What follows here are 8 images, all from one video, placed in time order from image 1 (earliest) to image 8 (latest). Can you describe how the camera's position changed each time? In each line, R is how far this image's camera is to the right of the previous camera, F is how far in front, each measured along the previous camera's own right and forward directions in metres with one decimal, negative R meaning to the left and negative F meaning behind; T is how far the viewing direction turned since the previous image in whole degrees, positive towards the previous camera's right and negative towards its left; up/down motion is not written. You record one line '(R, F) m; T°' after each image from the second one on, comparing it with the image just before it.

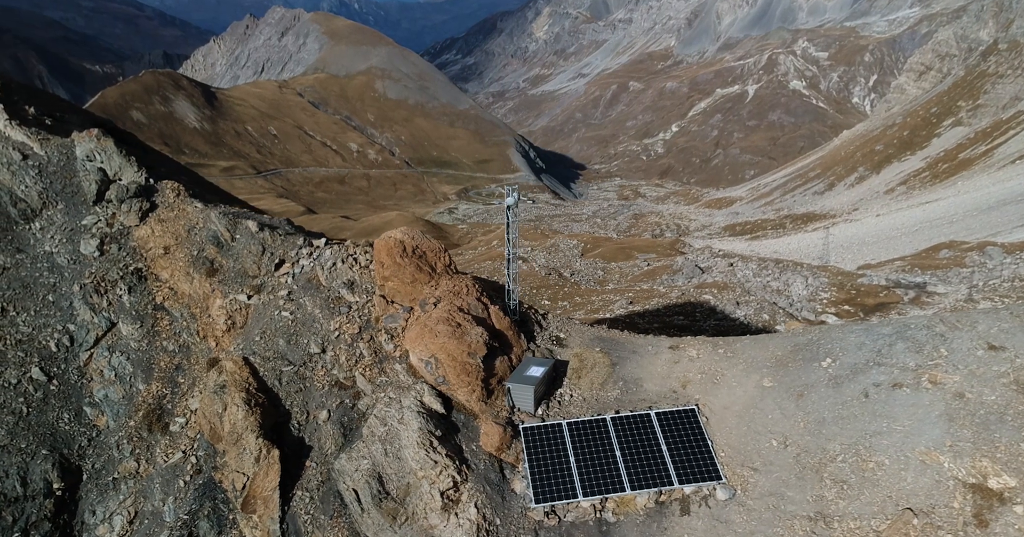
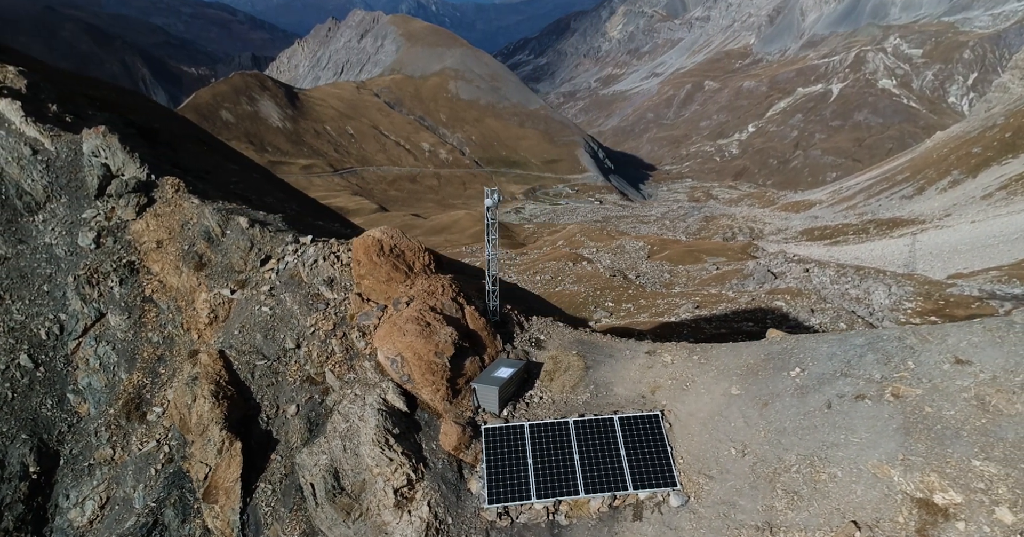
(+1.7, 0.0) m; -2°
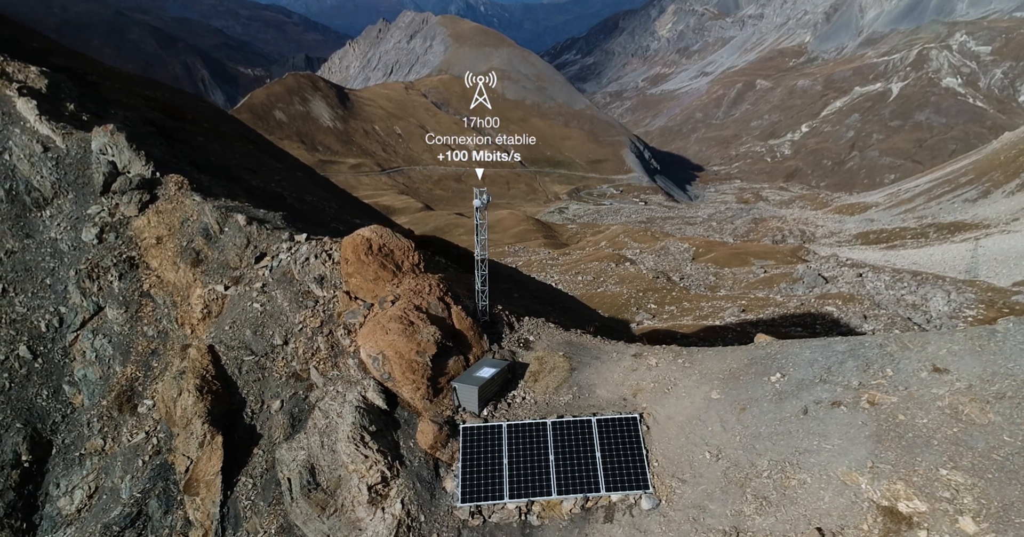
(+1.1, -0.1) m; -1°
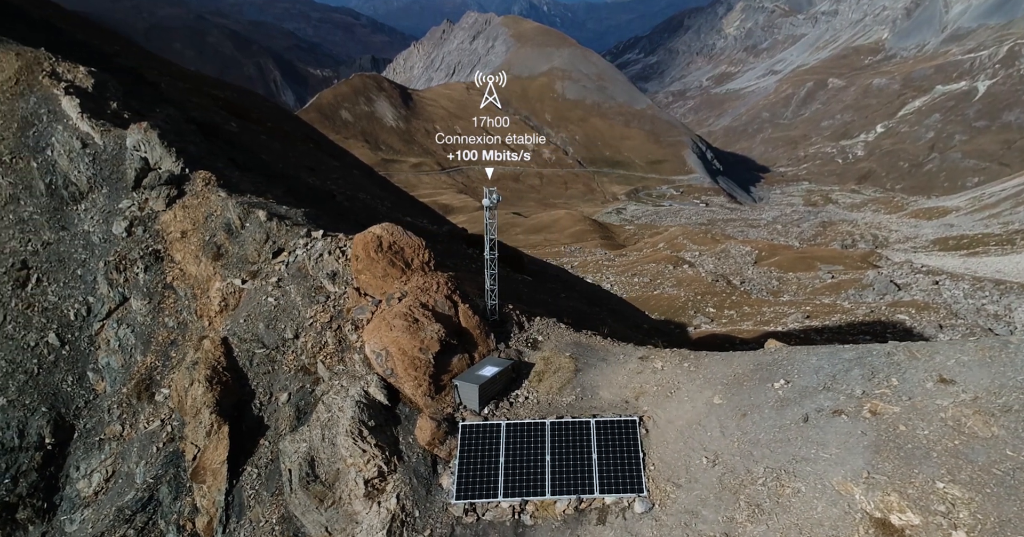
(+0.9, 0.0) m; -3°
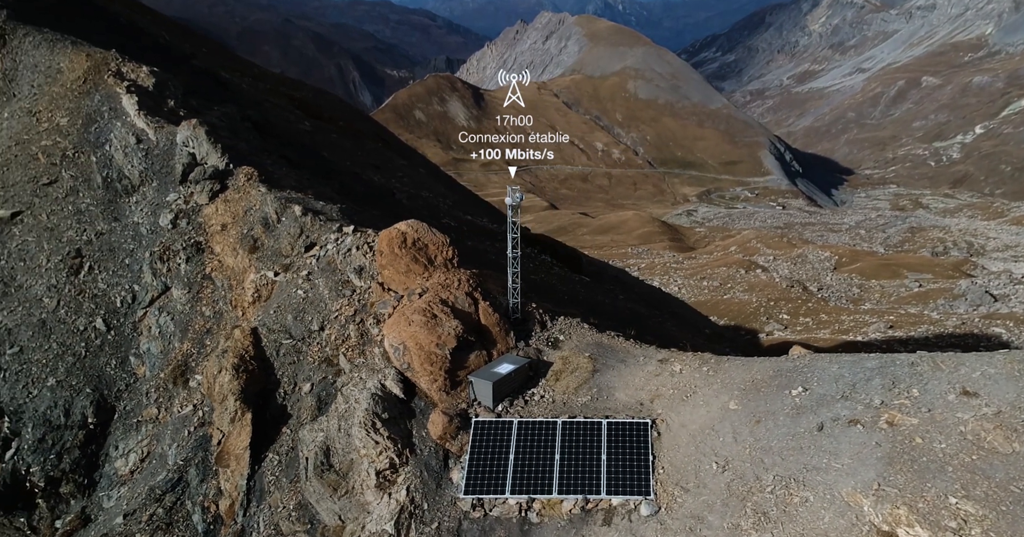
(+0.9, -0.1) m; -4°
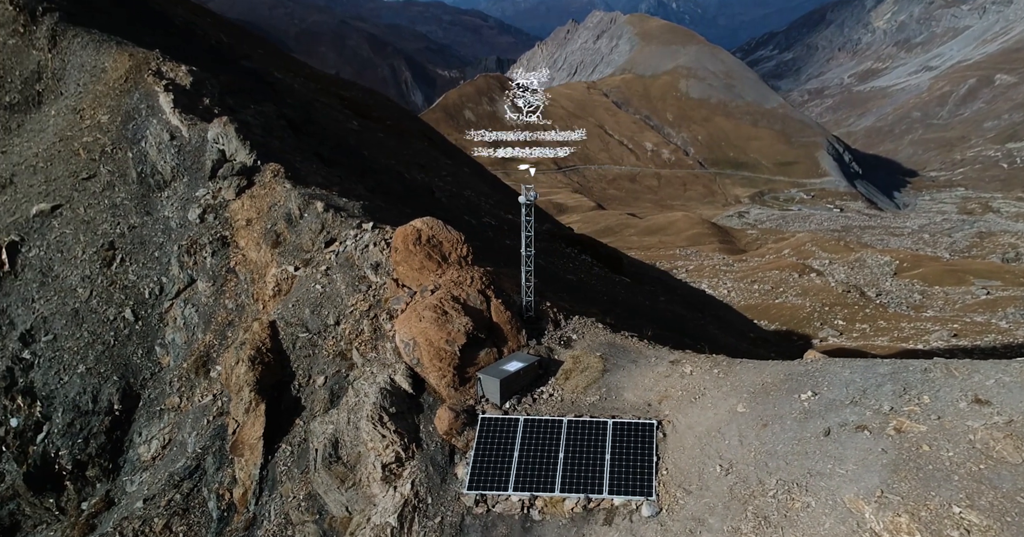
(+0.7, -0.1) m; -3°
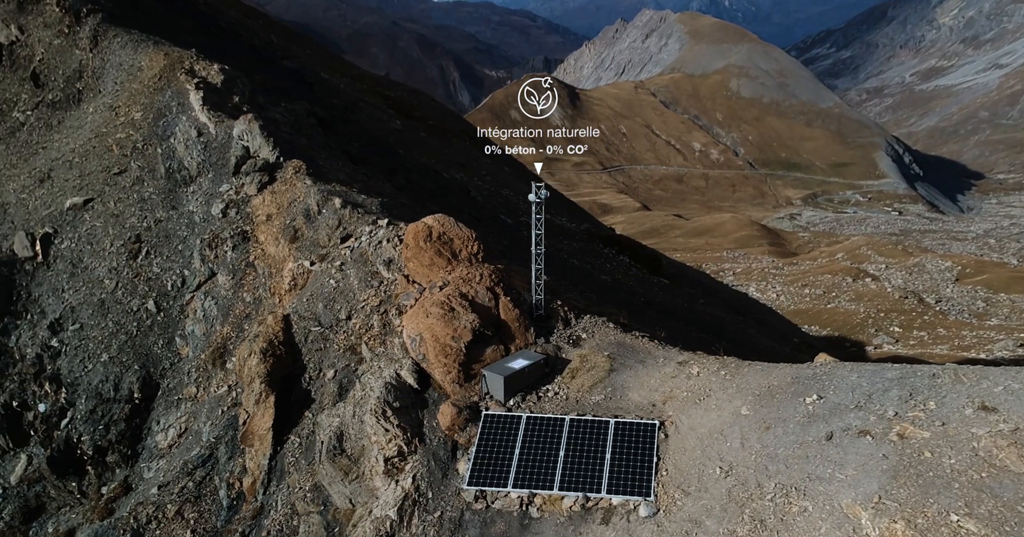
(+0.7, -0.1) m; -2°
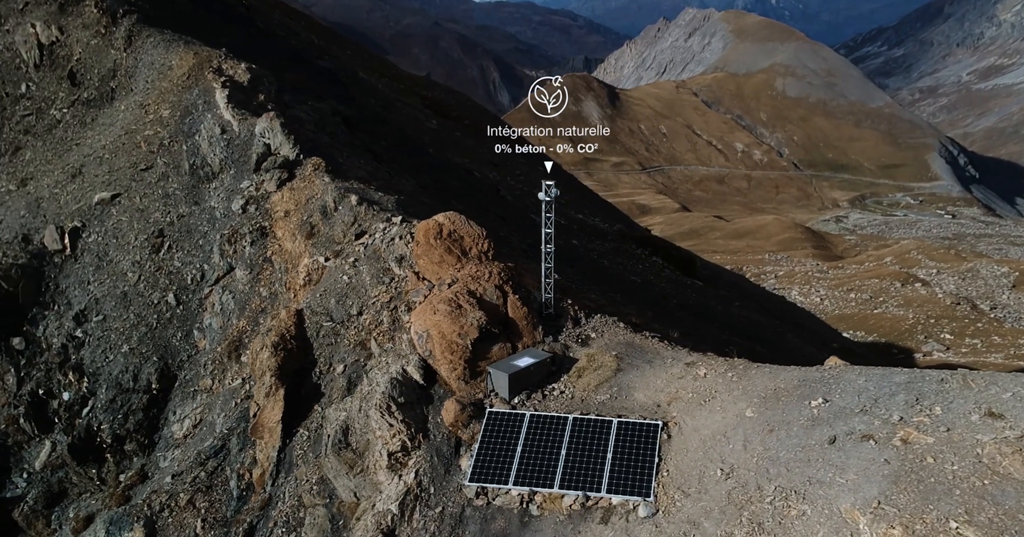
(+0.5, -0.1) m; -2°
